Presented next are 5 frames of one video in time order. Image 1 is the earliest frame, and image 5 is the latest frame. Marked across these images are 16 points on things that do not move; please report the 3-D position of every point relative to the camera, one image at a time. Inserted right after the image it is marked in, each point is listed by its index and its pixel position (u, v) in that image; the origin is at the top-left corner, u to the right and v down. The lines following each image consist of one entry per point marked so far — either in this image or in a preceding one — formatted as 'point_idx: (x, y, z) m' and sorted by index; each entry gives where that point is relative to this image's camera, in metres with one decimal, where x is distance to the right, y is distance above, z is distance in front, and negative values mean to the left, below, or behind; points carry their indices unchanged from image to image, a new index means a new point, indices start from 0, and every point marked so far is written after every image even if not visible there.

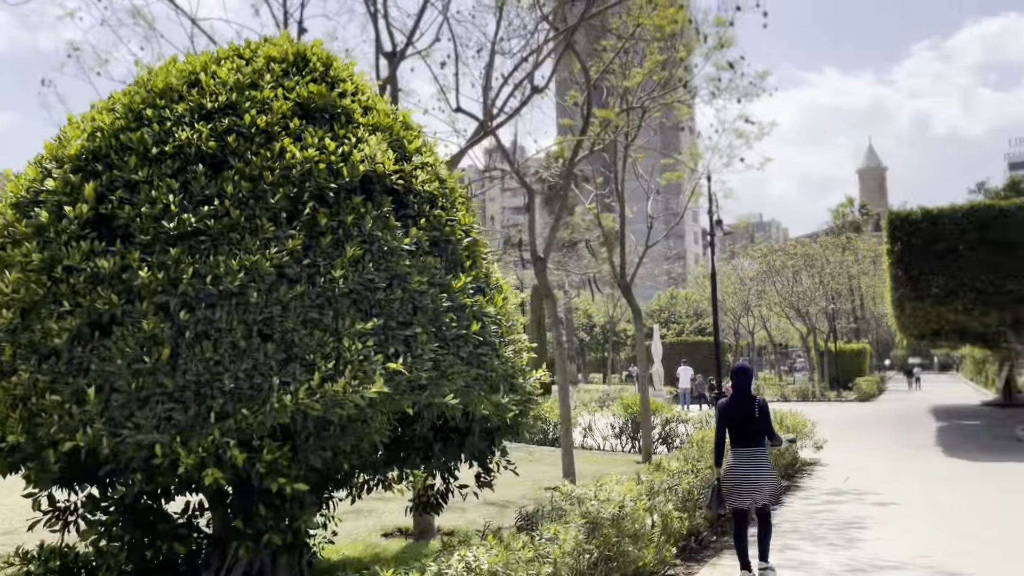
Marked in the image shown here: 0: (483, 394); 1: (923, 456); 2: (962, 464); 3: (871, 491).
0: (-0.2, -0.6, +4.9) m
1: (+7.2, -3.0, +14.3) m
2: (+7.4, -2.9, +13.3) m
3: (+4.7, -2.7, +10.6) m
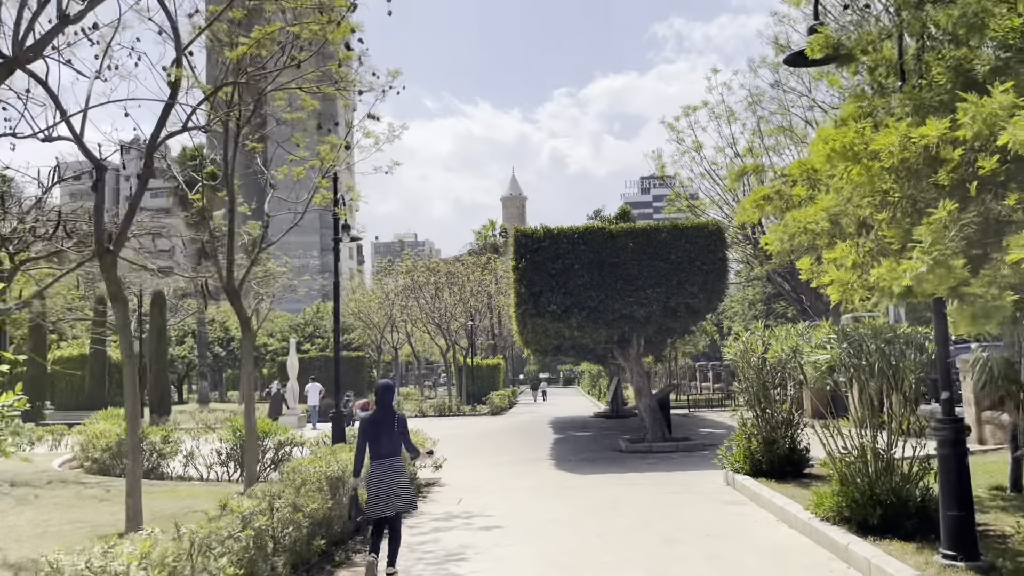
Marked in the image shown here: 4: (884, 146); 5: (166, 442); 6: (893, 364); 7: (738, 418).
0: (-2.5, -0.5, +3.0) m
1: (+0.4, -3.3, +14.5) m
2: (+1.0, -3.2, +13.6) m
3: (-0.4, -2.8, +10.1) m
4: (+2.1, +0.8, +4.6) m
5: (-6.0, -2.7, +14.1) m
6: (+3.4, -0.7, +7.3) m
7: (+3.2, -1.9, +11.6) m
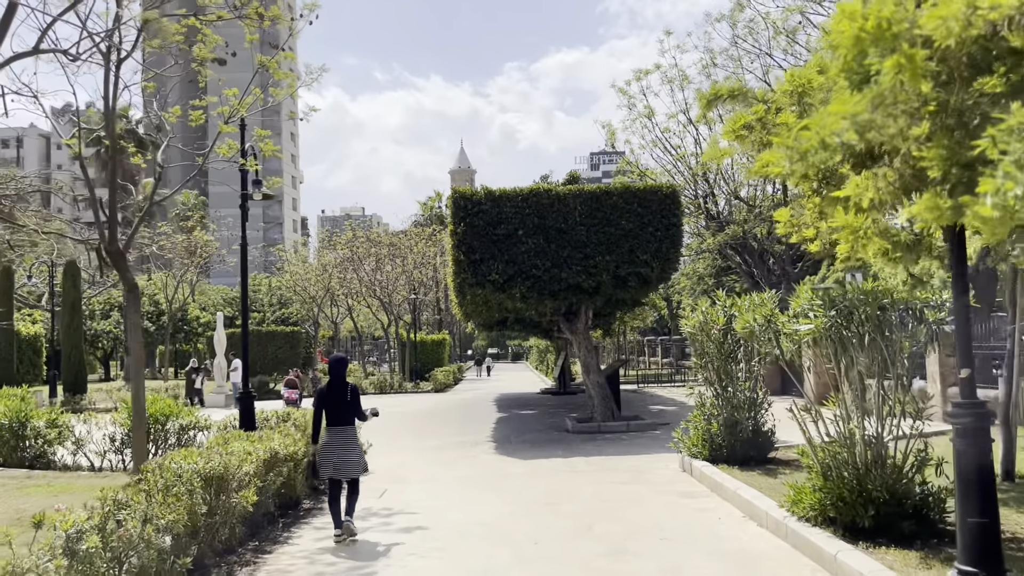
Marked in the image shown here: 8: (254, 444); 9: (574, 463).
0: (-2.8, -0.3, +1.4) m
1: (-0.6, -2.7, +13.2) m
2: (0.0, -2.6, +12.3) m
3: (-1.2, -2.4, +8.7) m
4: (+1.7, +1.1, +3.3) m
5: (-7.0, -2.1, +12.4) m
6: (+2.8, -0.4, +6.1) m
7: (+2.4, -1.4, +10.4) m
8: (-2.5, -1.5, +7.9) m
9: (+0.9, -2.6, +11.8) m
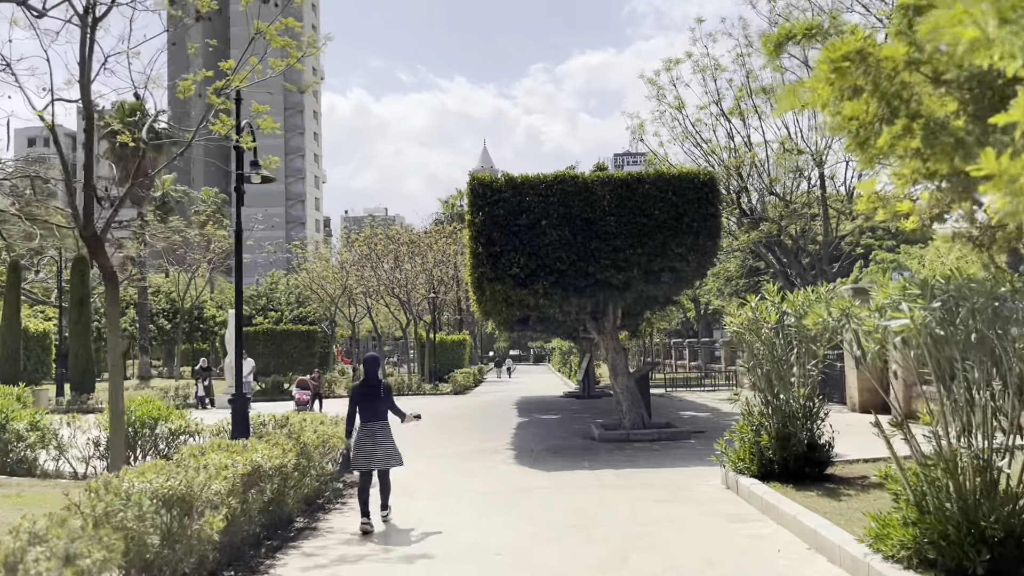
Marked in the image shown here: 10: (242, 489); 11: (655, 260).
0: (-2.8, -0.2, +0.4) m
1: (-0.3, -2.6, +12.0) m
2: (+0.3, -2.6, +11.2) m
3: (-1.0, -2.3, +7.6) m
4: (+1.7, +1.2, +2.1) m
5: (-6.7, -2.0, +11.4) m
6: (+3.0, -0.3, +4.9) m
7: (+2.6, -1.3, +9.2) m
8: (-2.3, -1.4, +6.8) m
9: (+1.2, -2.5, +10.7) m
10: (-2.2, -1.6, +6.5) m
11: (+2.4, +0.5, +13.4) m
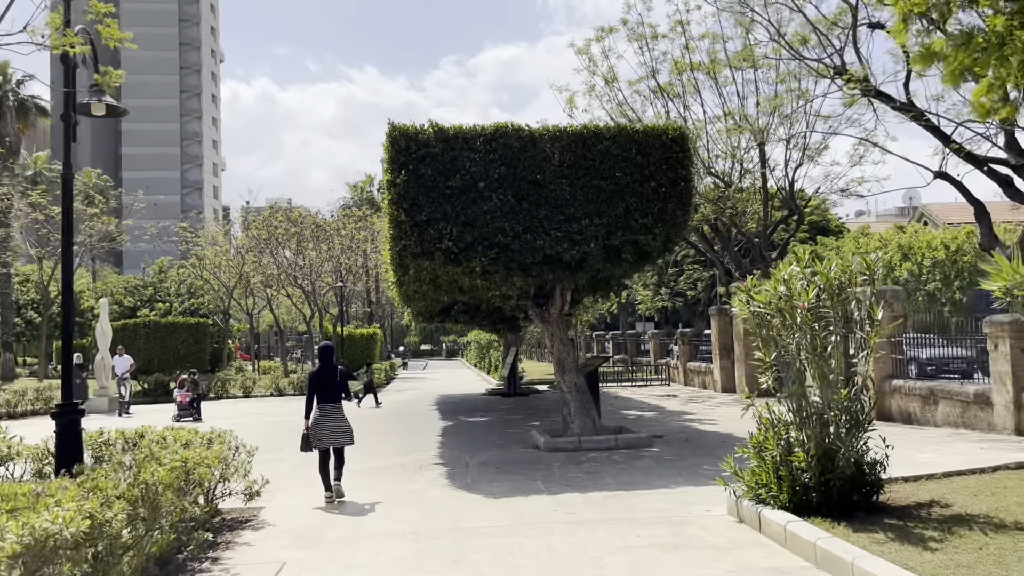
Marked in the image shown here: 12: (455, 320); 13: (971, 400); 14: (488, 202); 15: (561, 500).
0: (-2.3, 0.0, -2.4) m
1: (-1.1, -2.3, +9.4) m
2: (-0.4, -2.3, +8.7) m
3: (-1.3, -2.0, +4.9) m
4: (+2.1, +1.4, -0.2) m
5: (-7.4, -1.7, +8.1) m
6: (+3.0, 0.0, +2.7) m
7: (+2.1, -1.1, +6.9) m
8: (-2.5, -1.1, +4.0) m
9: (+0.6, -2.2, +8.2) m
10: (-2.3, -1.4, +3.7) m
11: (+1.4, +0.8, +11.1) m
12: (-1.2, -0.7, +17.7) m
13: (+6.8, -1.7, +12.0) m
14: (-0.3, +1.2, +10.9) m
15: (+0.5, -2.2, +8.5) m
